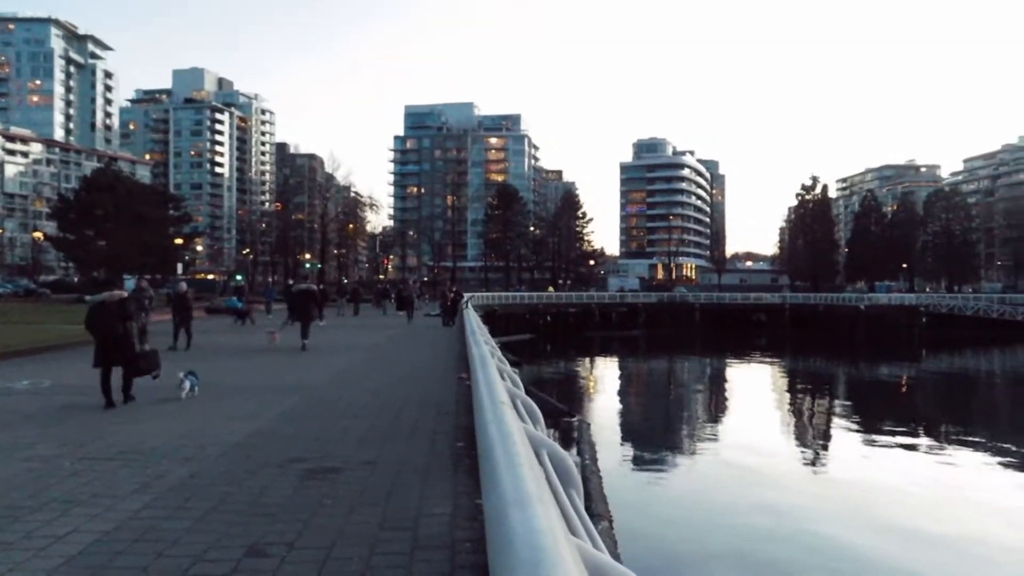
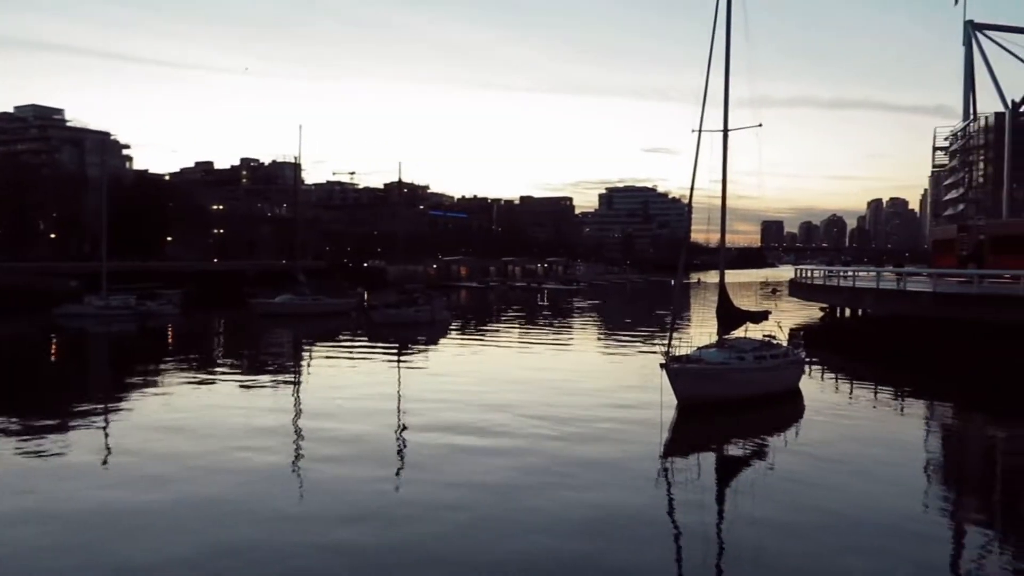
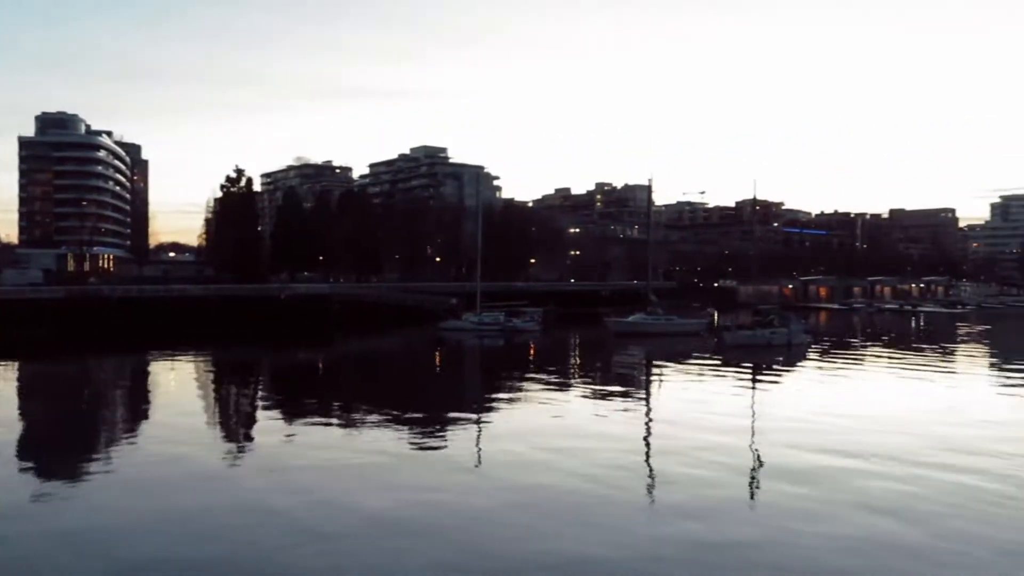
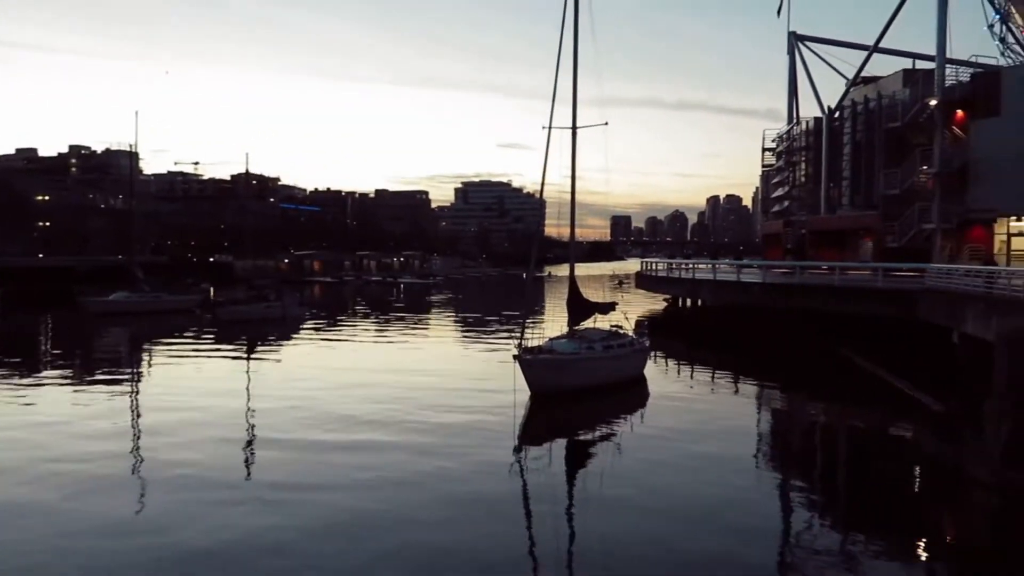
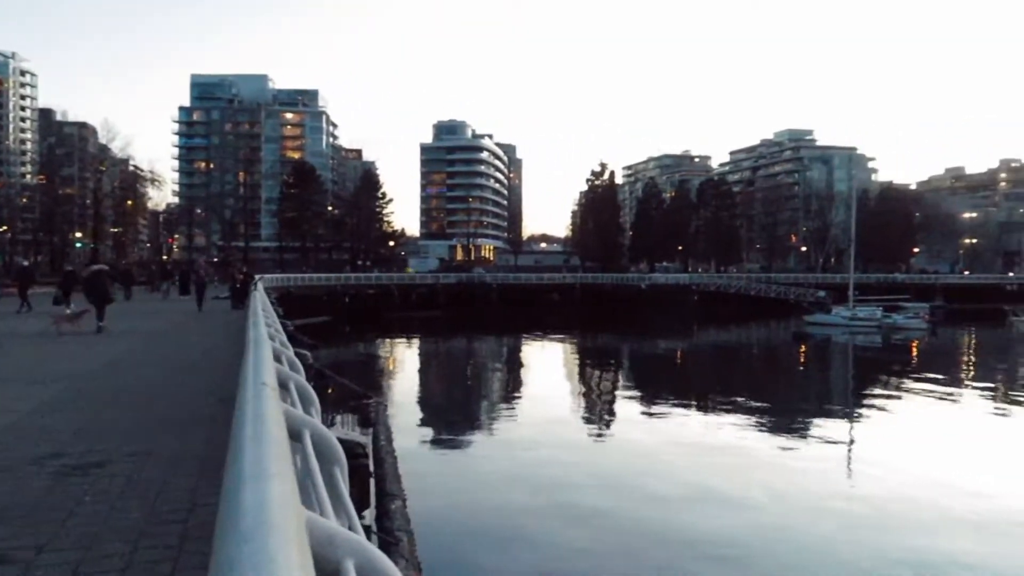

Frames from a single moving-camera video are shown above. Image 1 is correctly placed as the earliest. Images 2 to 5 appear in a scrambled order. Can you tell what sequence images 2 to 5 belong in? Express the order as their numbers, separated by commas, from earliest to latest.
5, 3, 2, 4
